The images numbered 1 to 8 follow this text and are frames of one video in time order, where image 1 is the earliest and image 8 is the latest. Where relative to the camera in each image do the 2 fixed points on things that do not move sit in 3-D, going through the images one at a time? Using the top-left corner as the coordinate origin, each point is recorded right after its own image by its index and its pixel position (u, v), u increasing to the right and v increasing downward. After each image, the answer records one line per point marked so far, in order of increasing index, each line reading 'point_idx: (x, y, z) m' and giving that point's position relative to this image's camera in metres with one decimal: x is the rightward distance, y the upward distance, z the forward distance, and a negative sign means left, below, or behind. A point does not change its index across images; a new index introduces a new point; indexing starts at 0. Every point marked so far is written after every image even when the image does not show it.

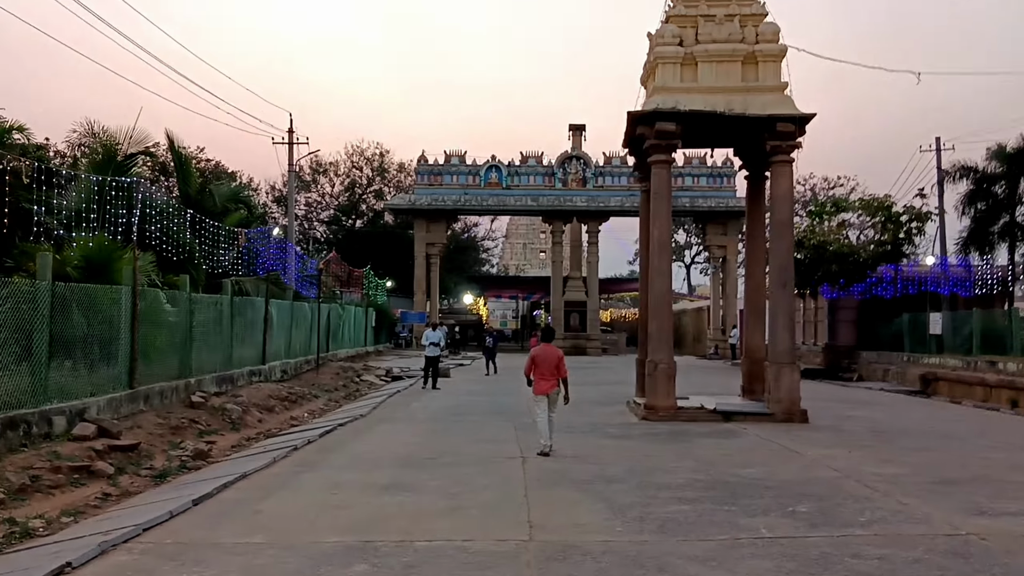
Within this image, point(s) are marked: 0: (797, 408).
0: (+4.2, -1.8, +14.1) m
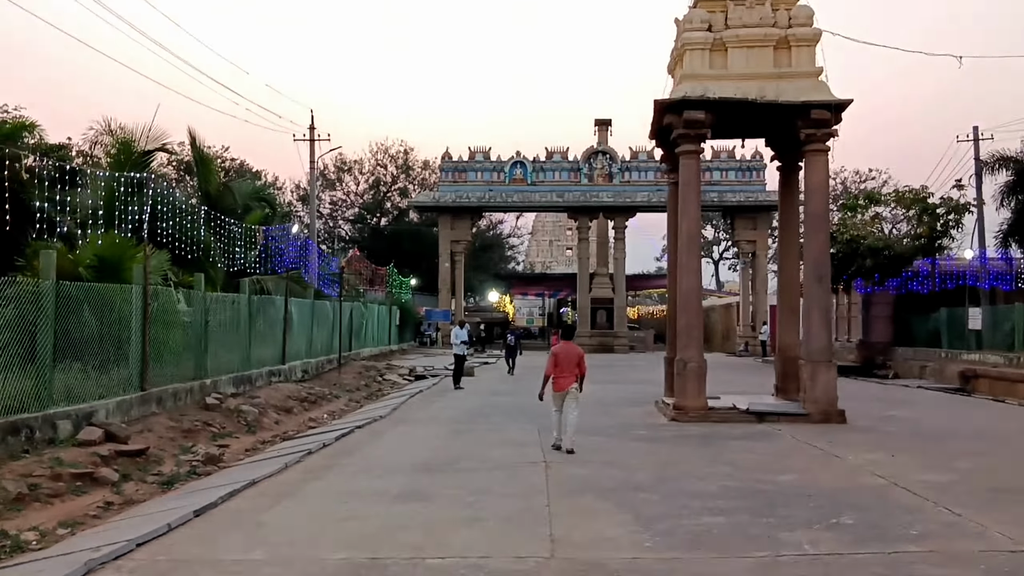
0: (+4.5, -1.7, +13.5) m
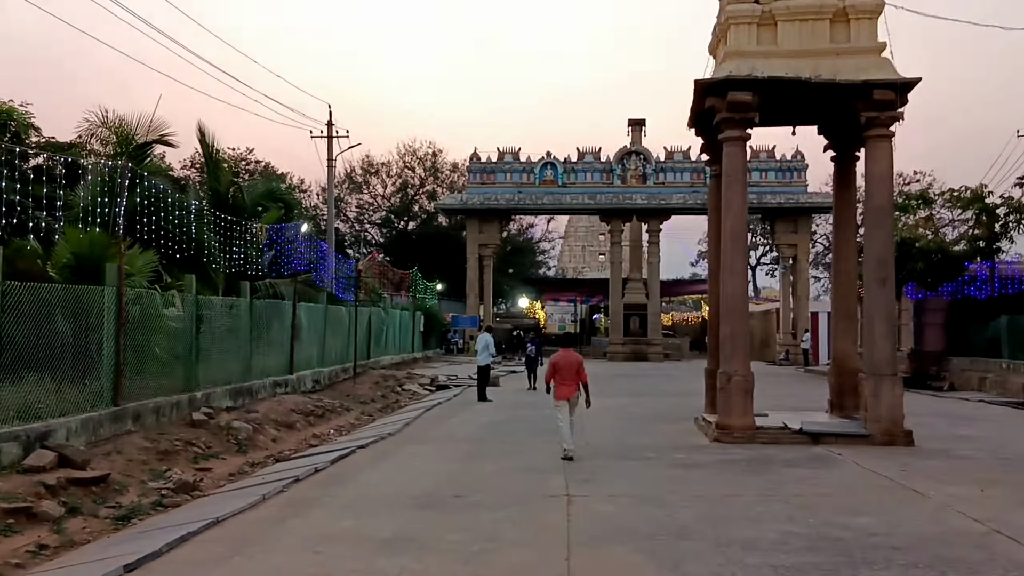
0: (+4.8, -1.7, +11.8) m
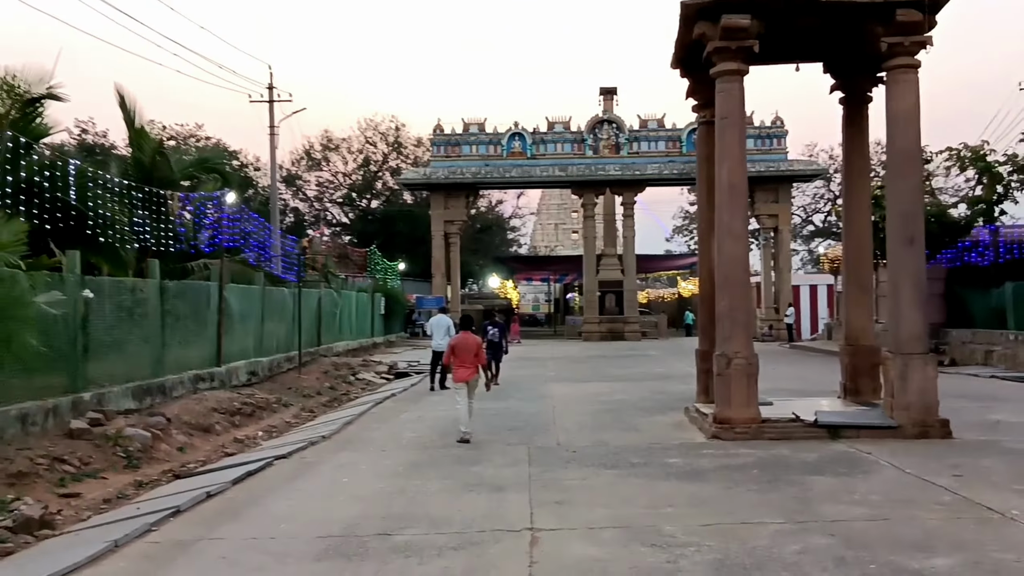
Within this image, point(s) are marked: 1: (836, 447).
0: (+4.4, -1.3, +9.8) m
1: (+3.2, -1.6, +9.3) m
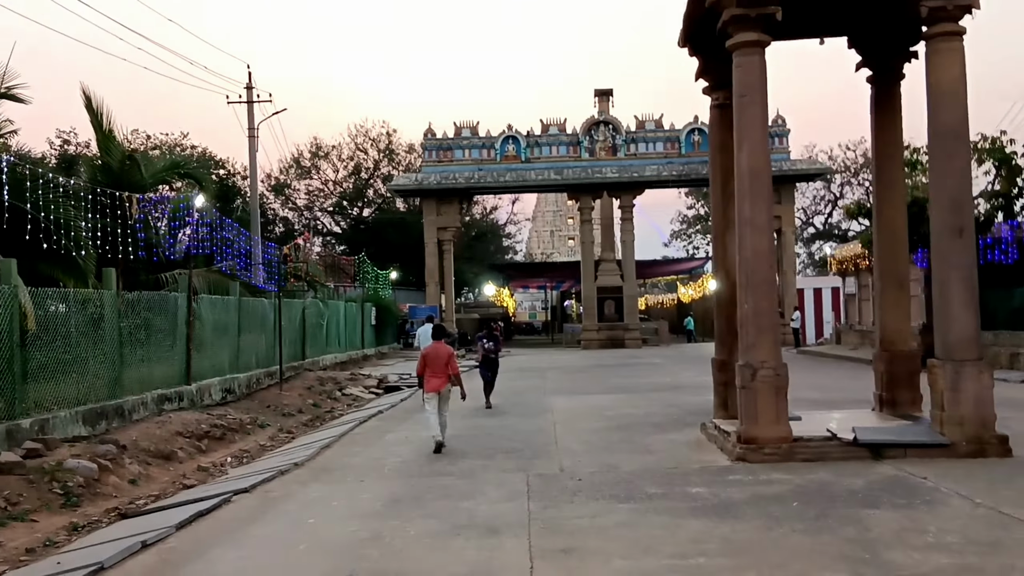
0: (+4.3, -1.3, +8.6) m
1: (+3.1, -1.5, +8.1) m
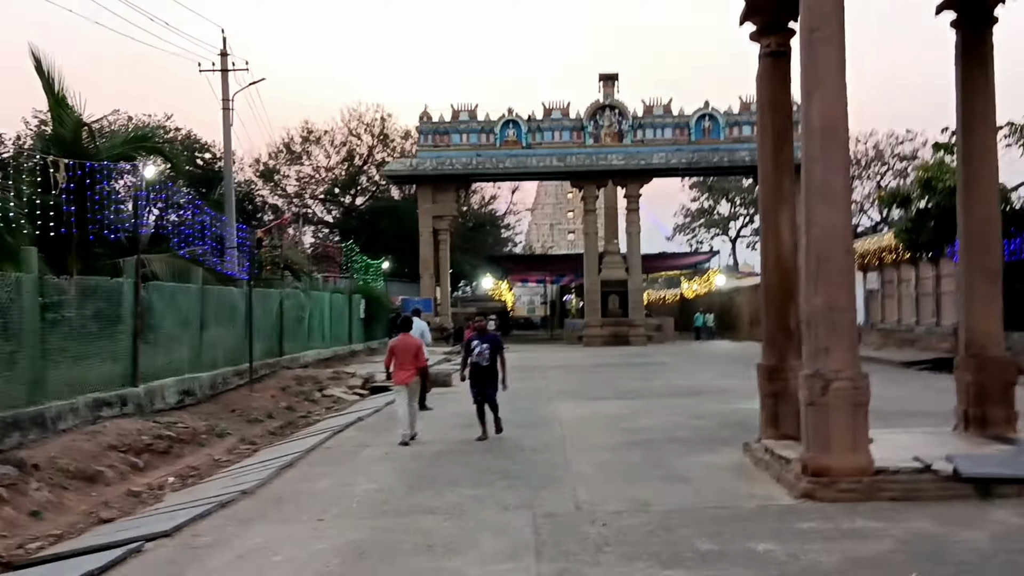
0: (+4.3, -1.2, +6.7) m
1: (+3.2, -1.5, +6.2) m
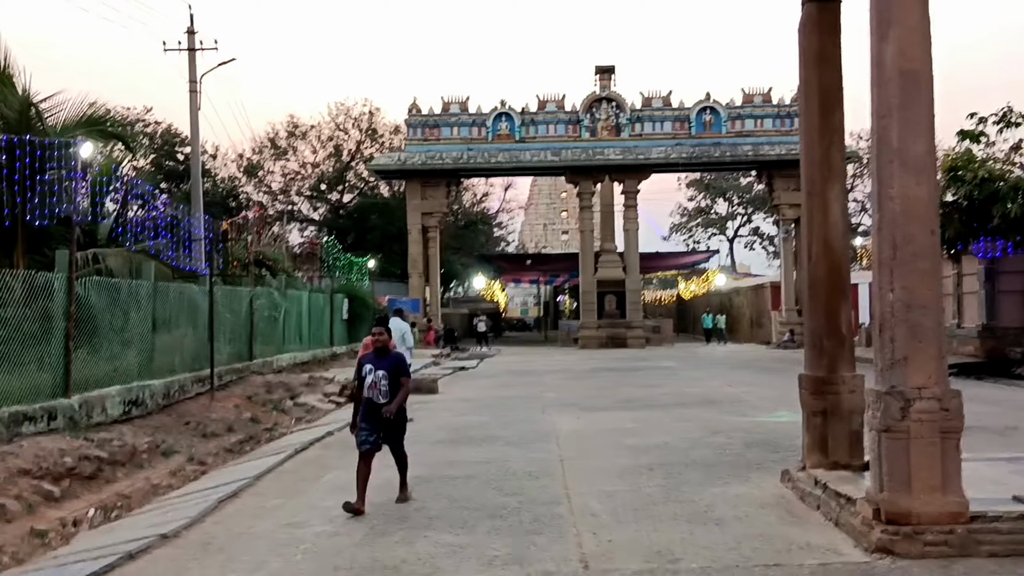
0: (+4.3, -1.2, +5.1) m
1: (+3.1, -1.4, +4.7) m
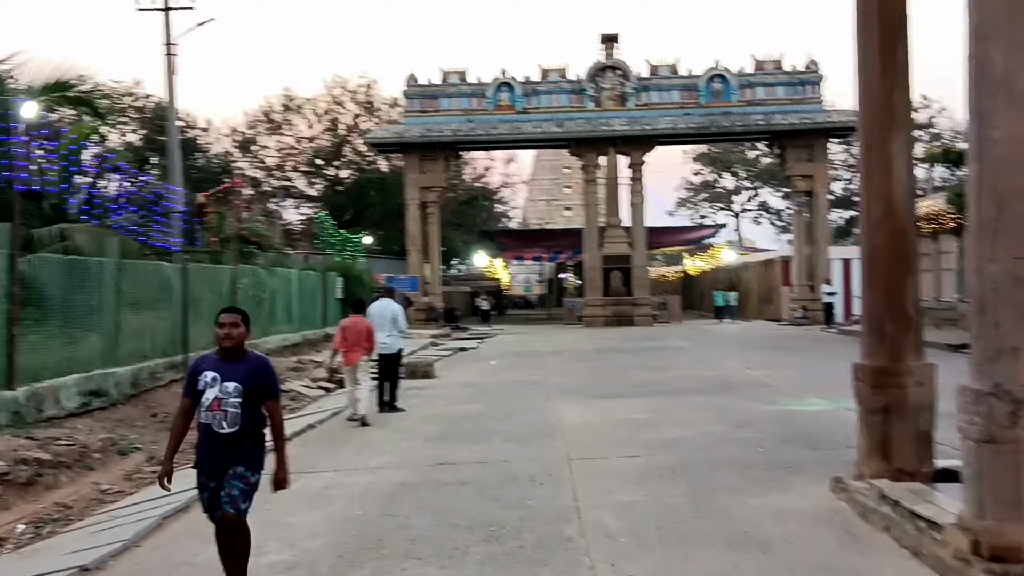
0: (+4.3, -1.1, +4.0) m
1: (+3.1, -1.3, +3.5) m
